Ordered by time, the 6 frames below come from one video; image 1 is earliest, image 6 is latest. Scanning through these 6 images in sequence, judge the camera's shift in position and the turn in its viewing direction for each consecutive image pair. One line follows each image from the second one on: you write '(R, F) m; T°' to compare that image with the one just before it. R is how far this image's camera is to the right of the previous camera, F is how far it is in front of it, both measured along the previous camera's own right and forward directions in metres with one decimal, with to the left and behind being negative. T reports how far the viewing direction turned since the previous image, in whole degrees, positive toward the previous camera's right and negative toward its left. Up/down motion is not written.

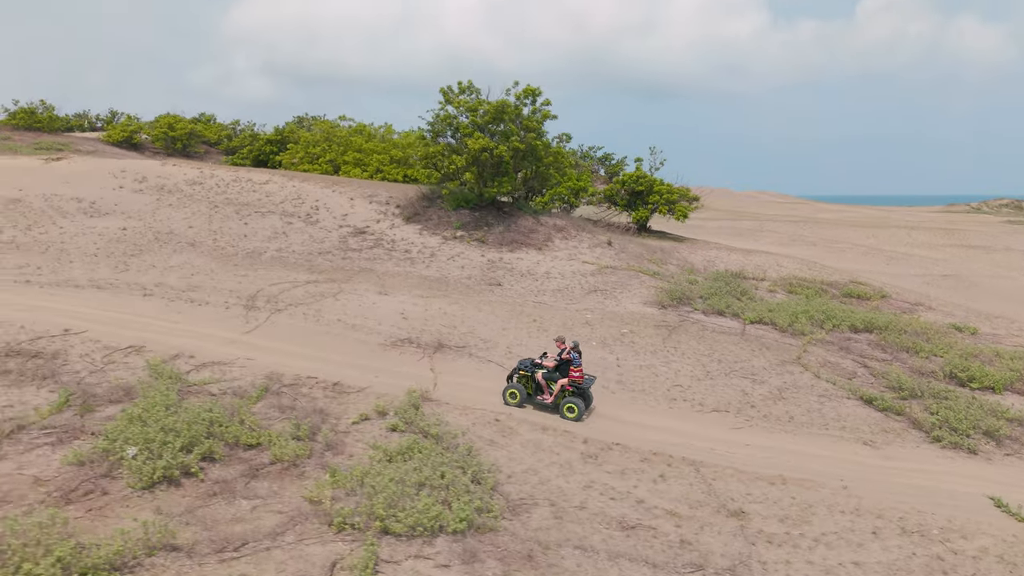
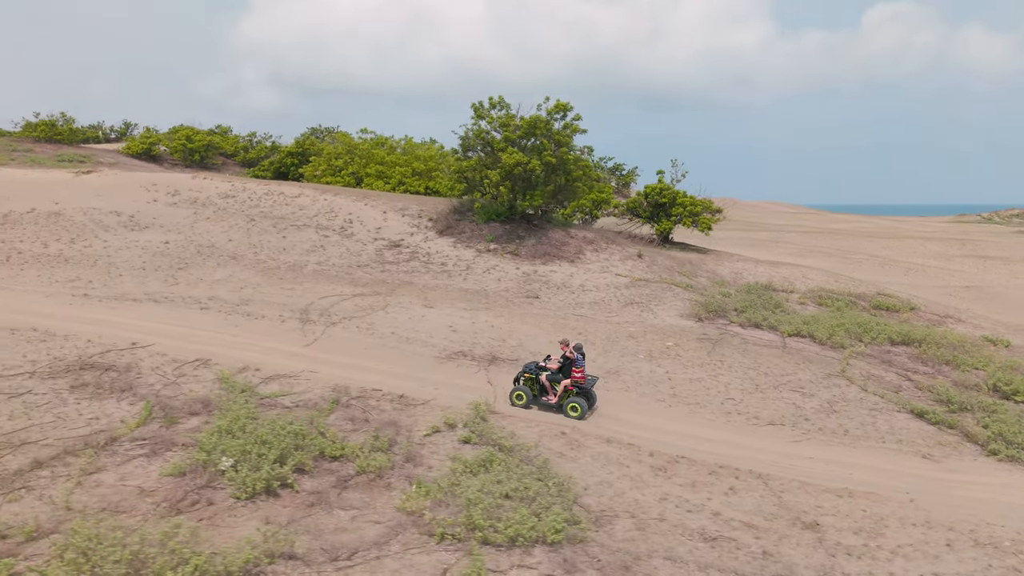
(-0.7, -0.2) m; -1°
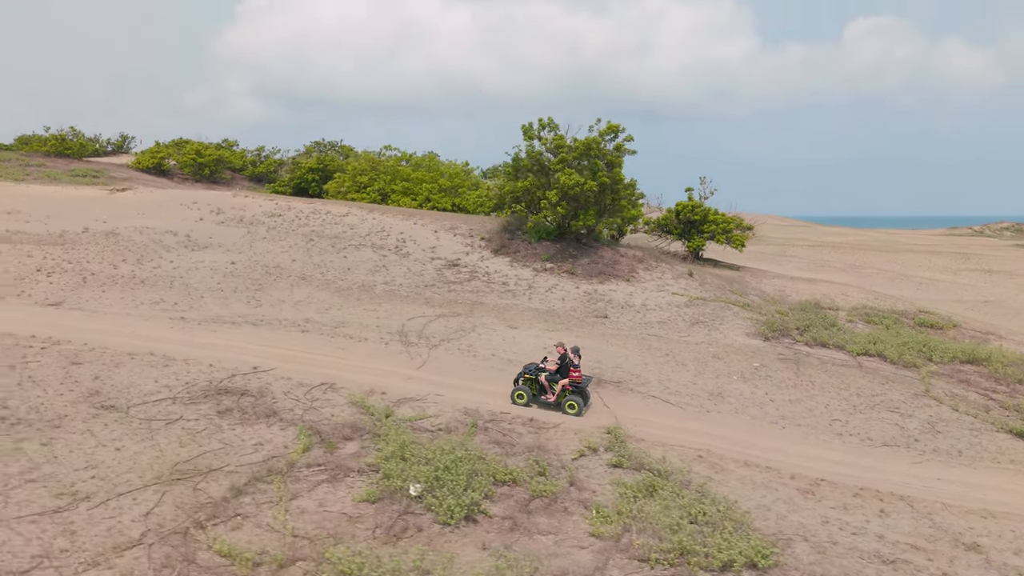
(-1.8, -0.3) m; +1°
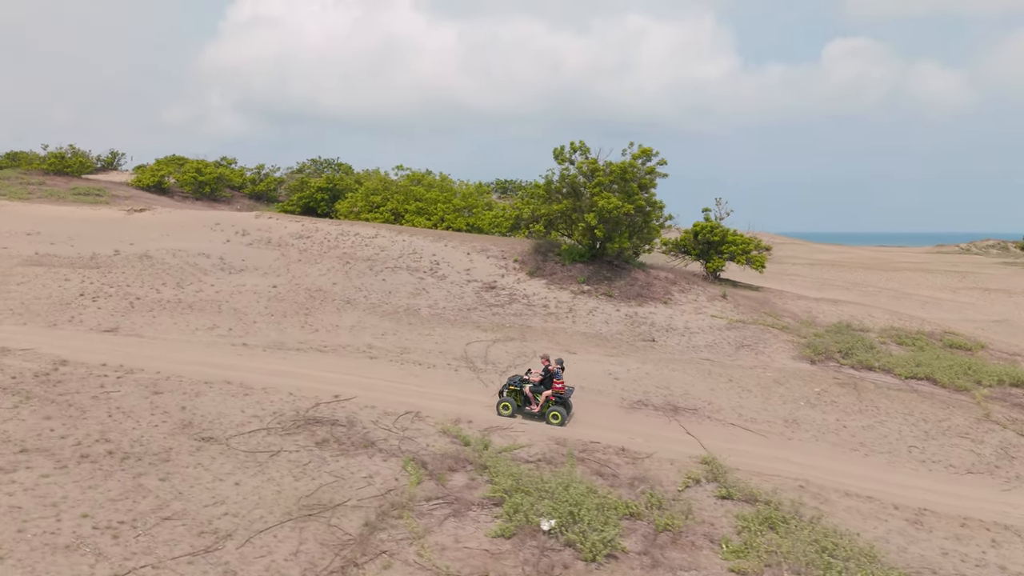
(-1.4, 0.0) m; +1°
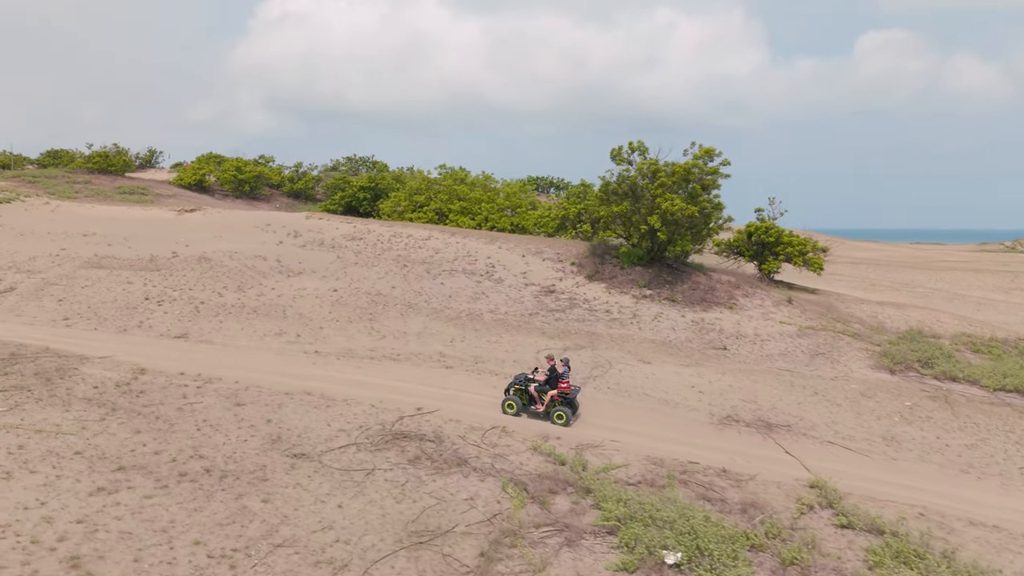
(-0.9, +0.3) m; -2°
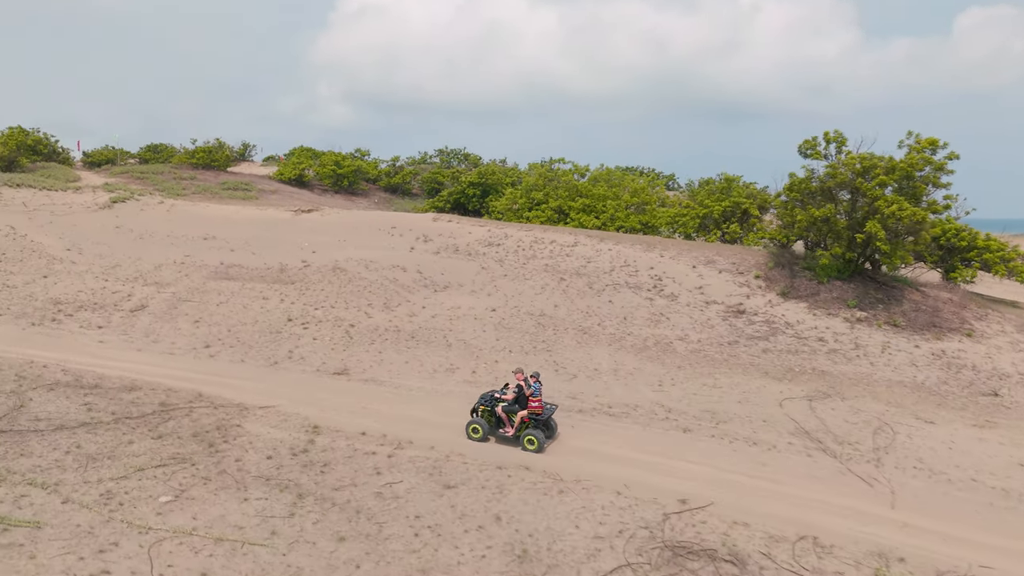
(-2.4, +2.5) m; -6°
